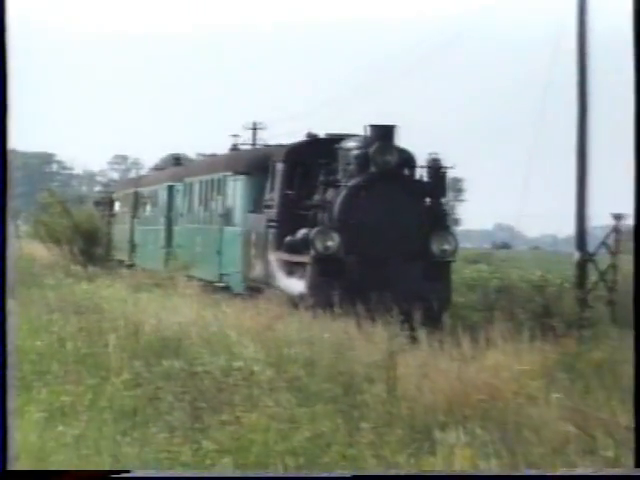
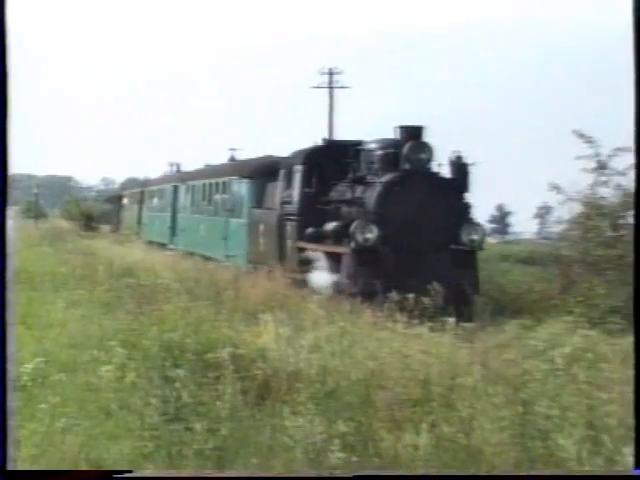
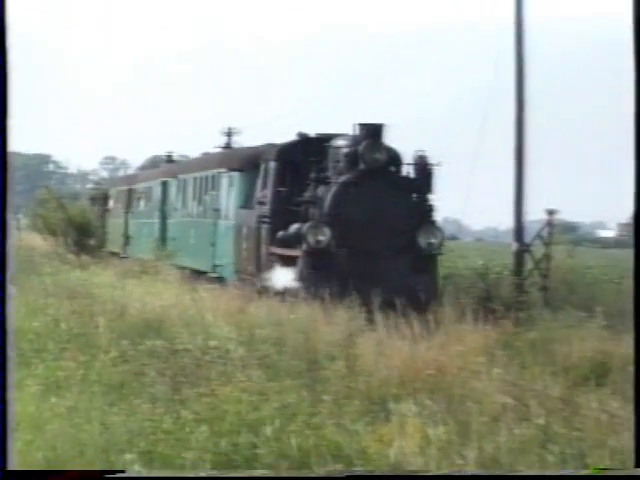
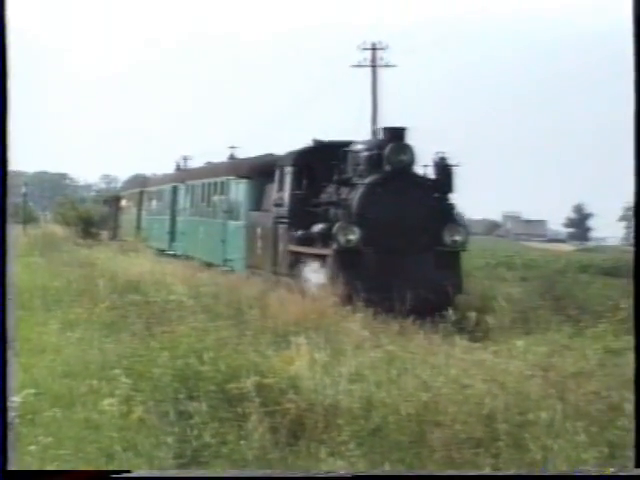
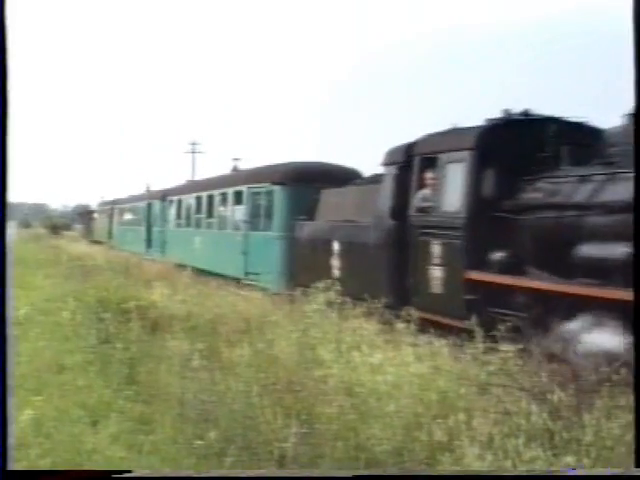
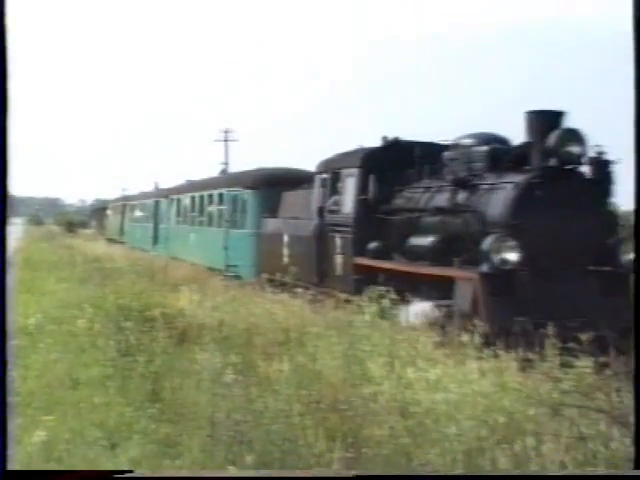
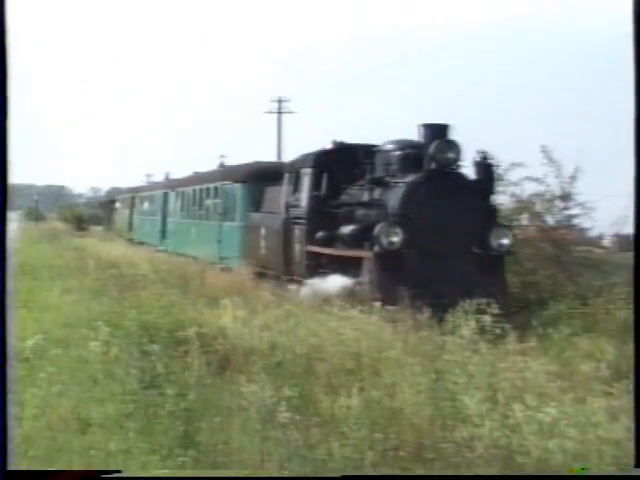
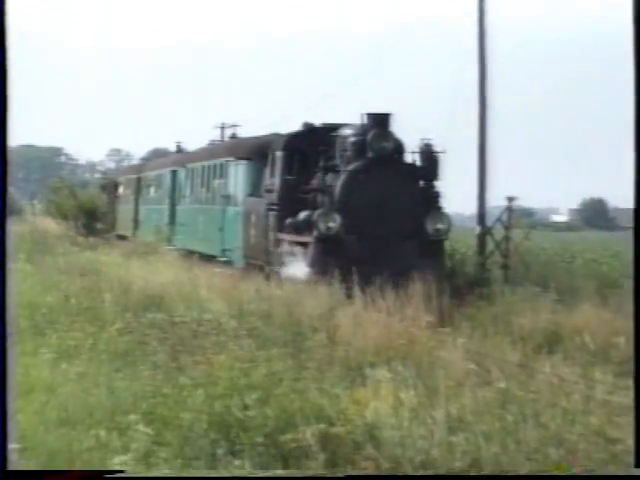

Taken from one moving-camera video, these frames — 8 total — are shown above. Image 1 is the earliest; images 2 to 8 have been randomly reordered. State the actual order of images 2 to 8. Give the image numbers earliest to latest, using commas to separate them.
3, 8, 4, 2, 7, 6, 5
